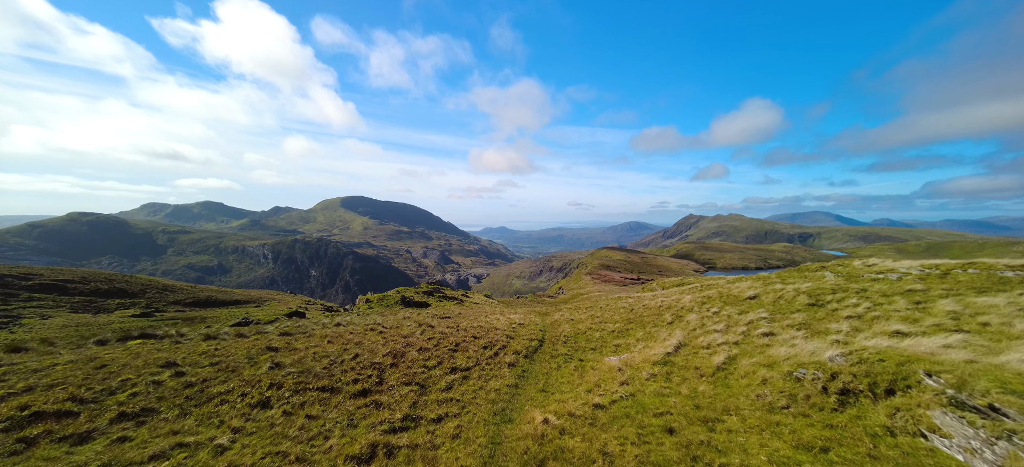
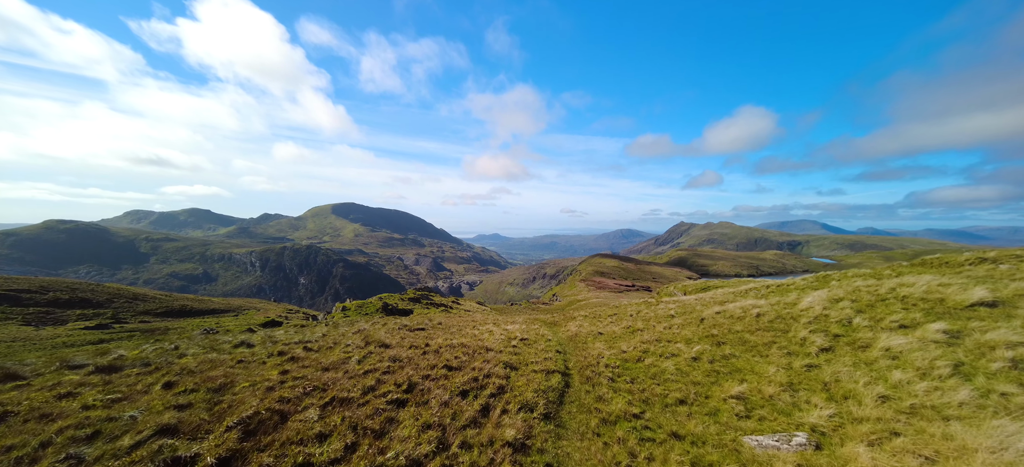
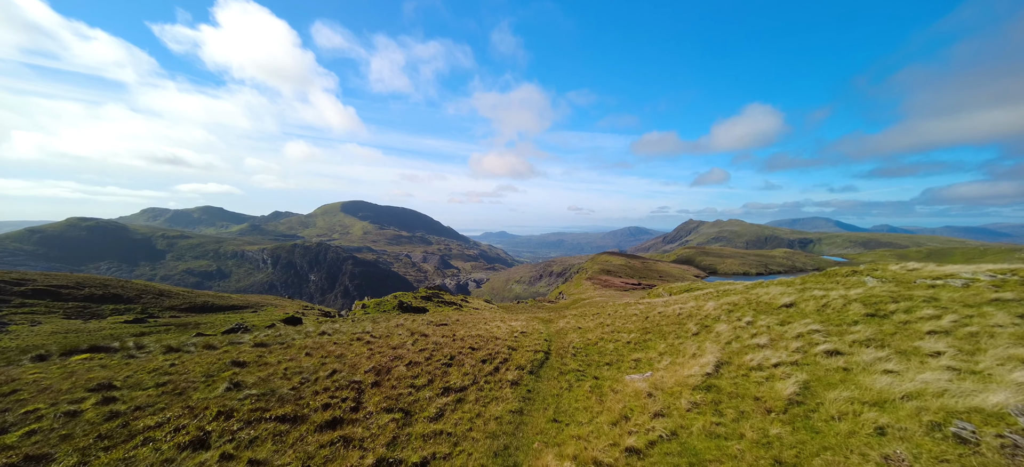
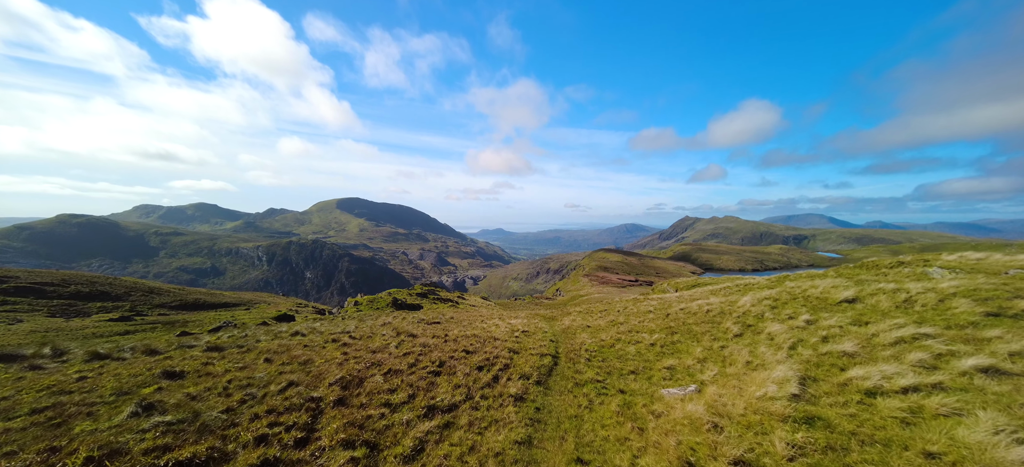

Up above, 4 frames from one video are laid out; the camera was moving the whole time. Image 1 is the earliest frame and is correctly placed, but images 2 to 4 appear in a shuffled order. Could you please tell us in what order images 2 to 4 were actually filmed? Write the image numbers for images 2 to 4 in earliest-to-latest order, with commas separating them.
3, 4, 2
